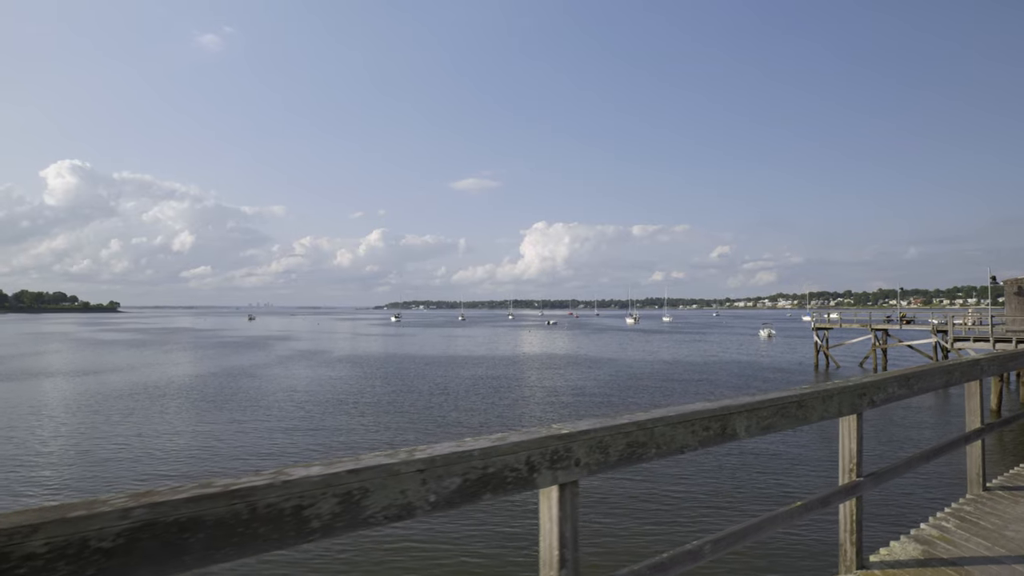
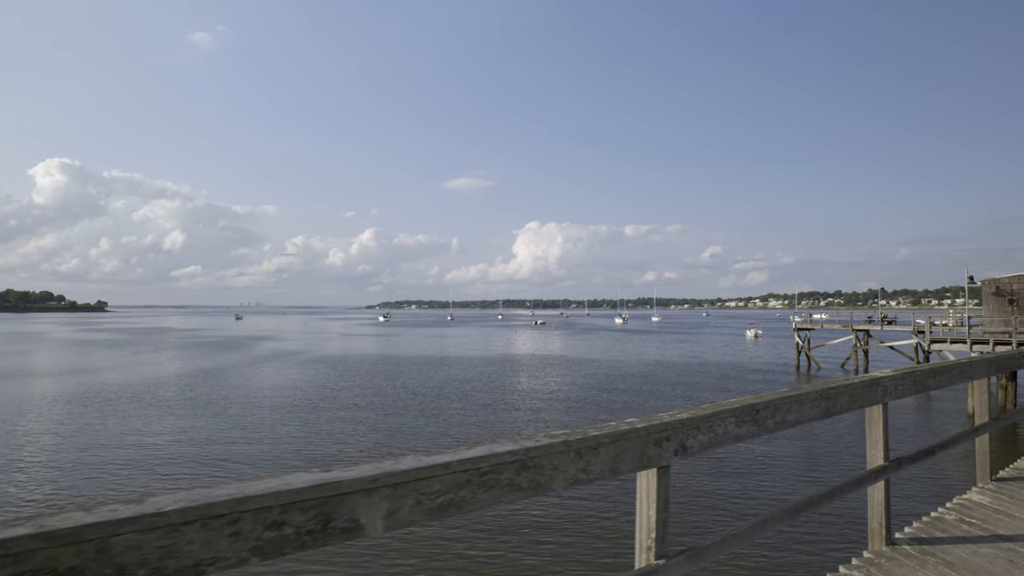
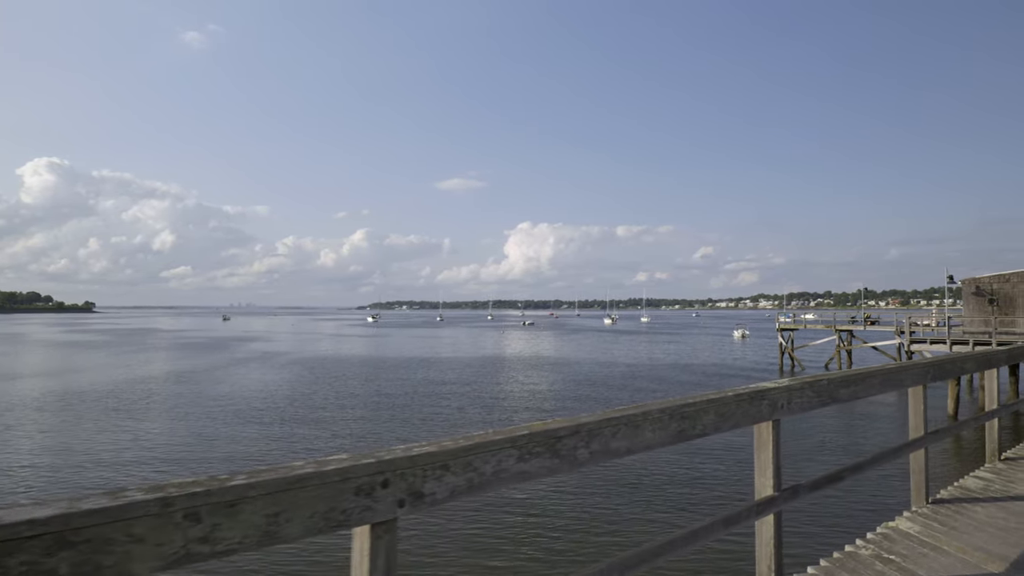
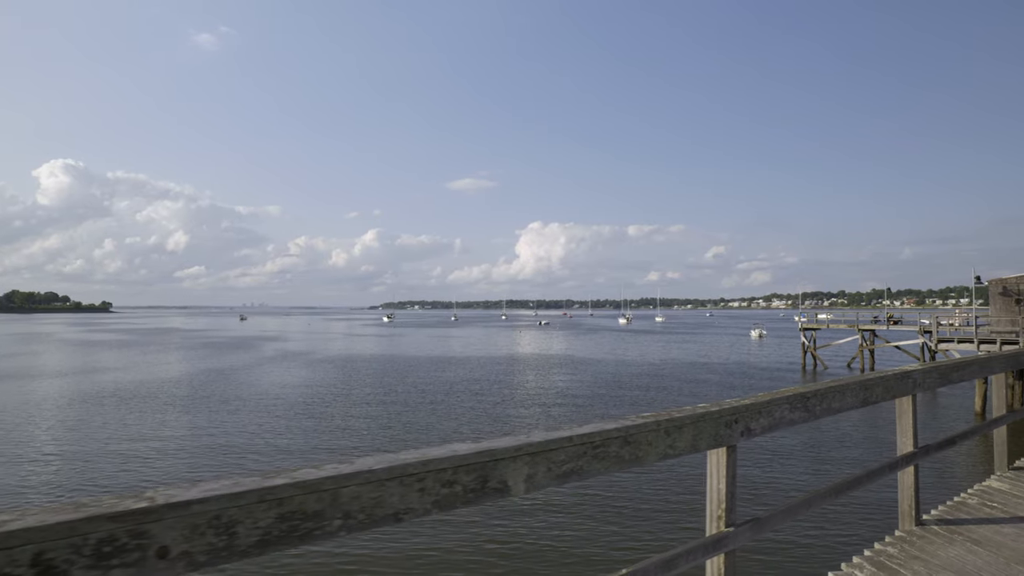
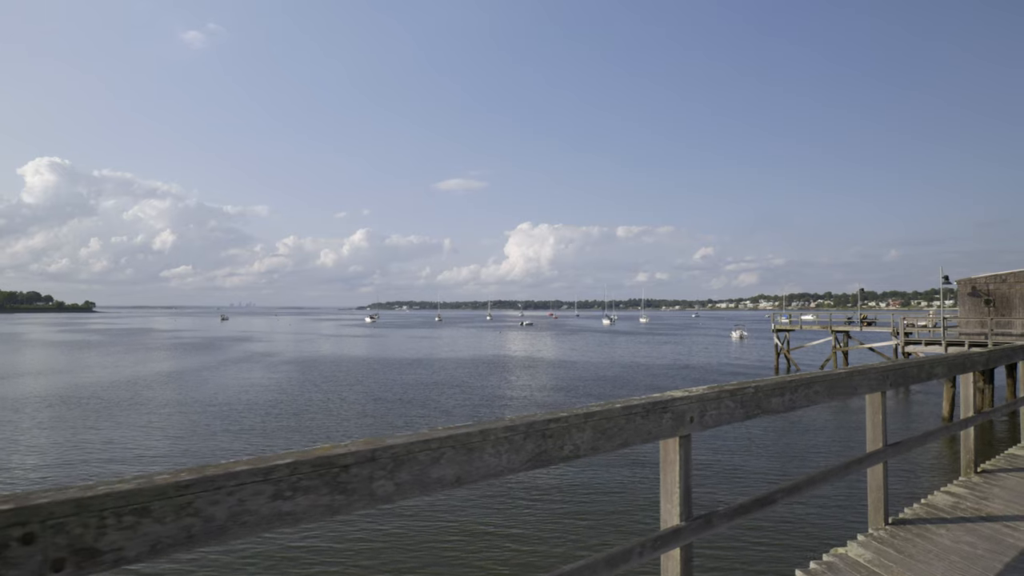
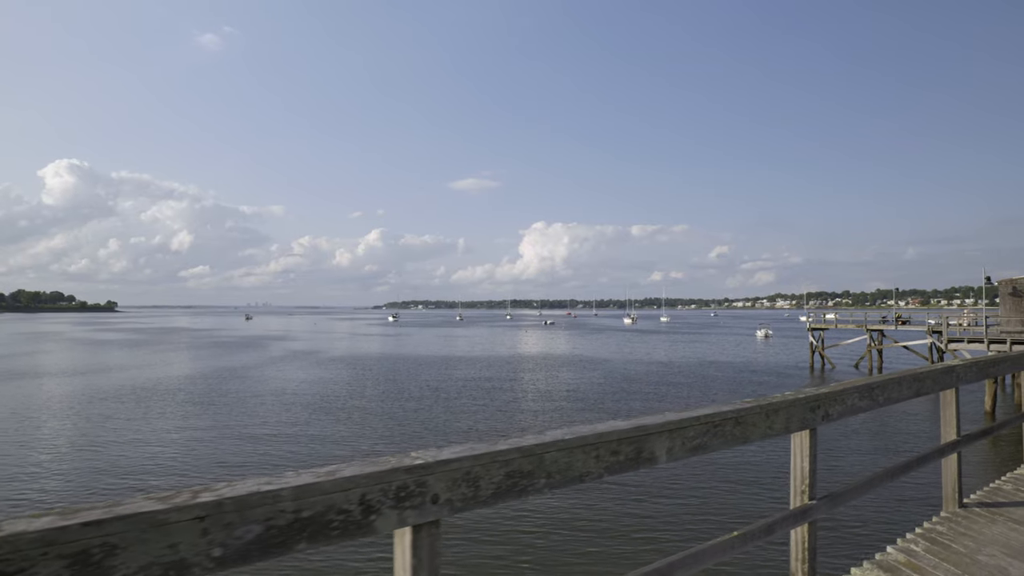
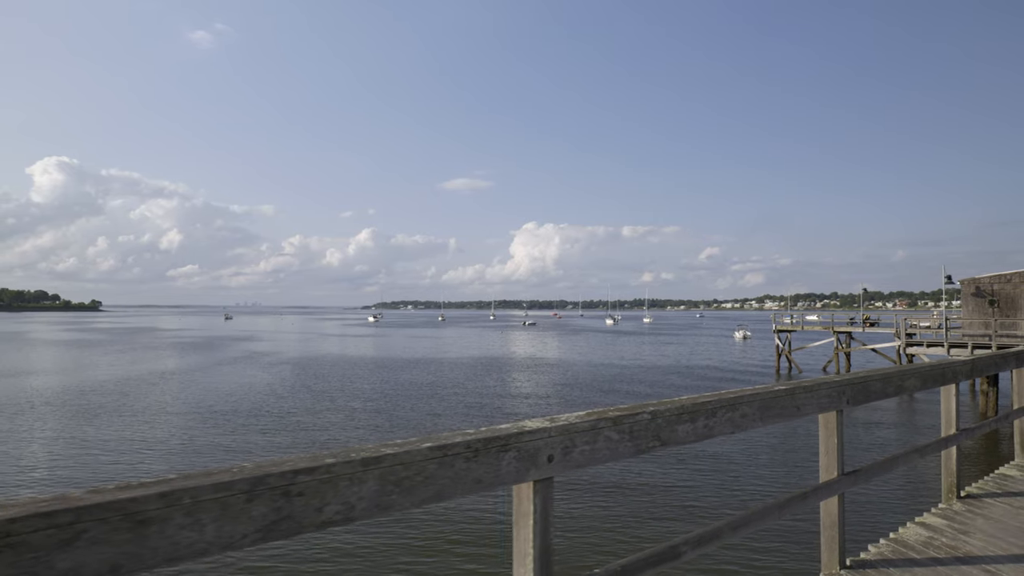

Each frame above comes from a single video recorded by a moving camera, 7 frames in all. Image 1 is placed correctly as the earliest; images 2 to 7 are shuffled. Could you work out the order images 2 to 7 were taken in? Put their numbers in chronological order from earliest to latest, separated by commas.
6, 4, 2, 3, 5, 7
